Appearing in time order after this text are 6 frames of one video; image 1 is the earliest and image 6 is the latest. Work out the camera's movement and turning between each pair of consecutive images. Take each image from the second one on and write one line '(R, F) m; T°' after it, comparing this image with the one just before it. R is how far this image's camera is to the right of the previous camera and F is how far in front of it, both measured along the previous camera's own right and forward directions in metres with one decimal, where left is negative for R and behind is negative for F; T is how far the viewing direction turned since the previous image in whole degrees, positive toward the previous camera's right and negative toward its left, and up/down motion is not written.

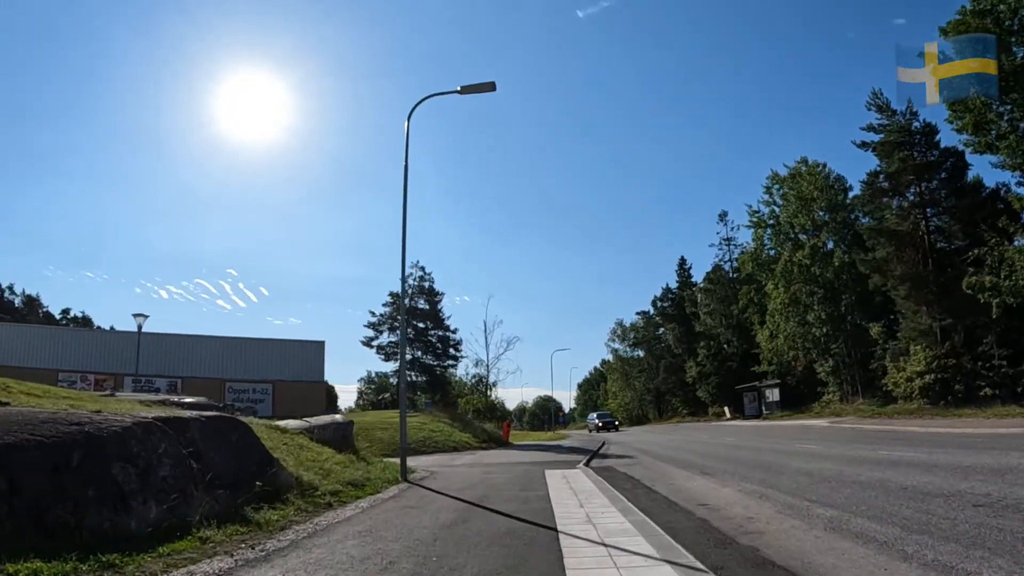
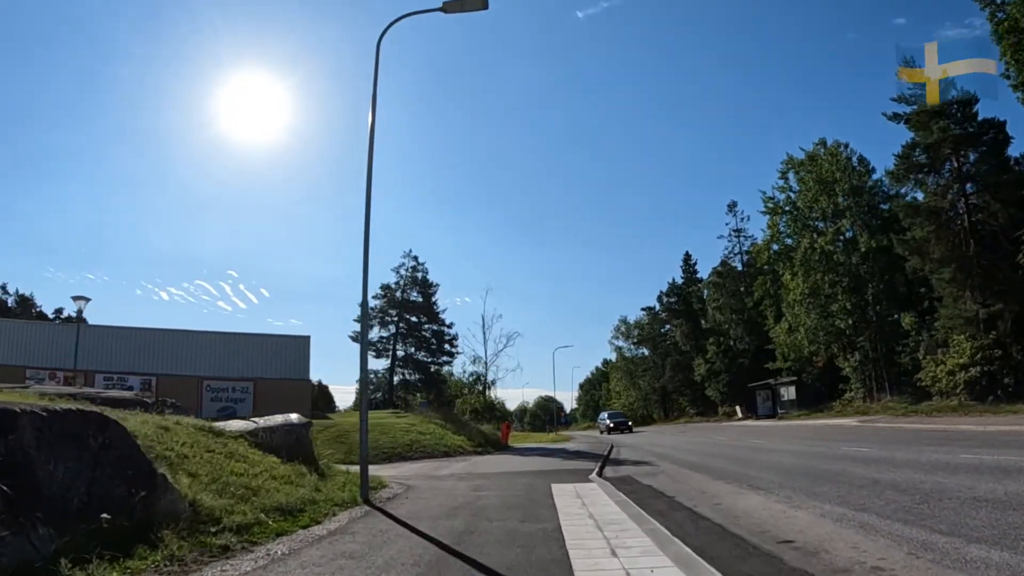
(+0.1, +3.6) m; 0°
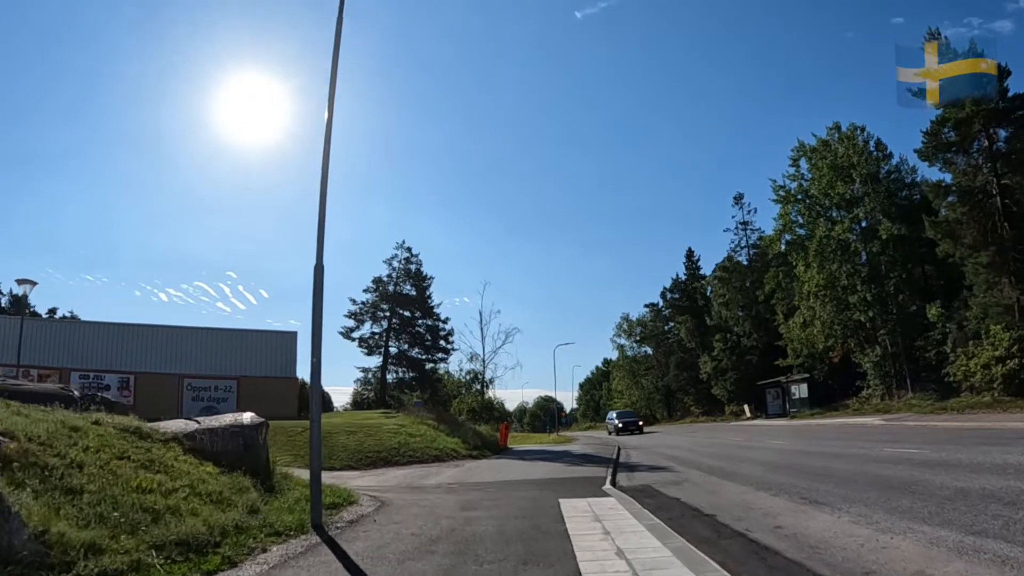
(0.0, +2.6) m; 0°
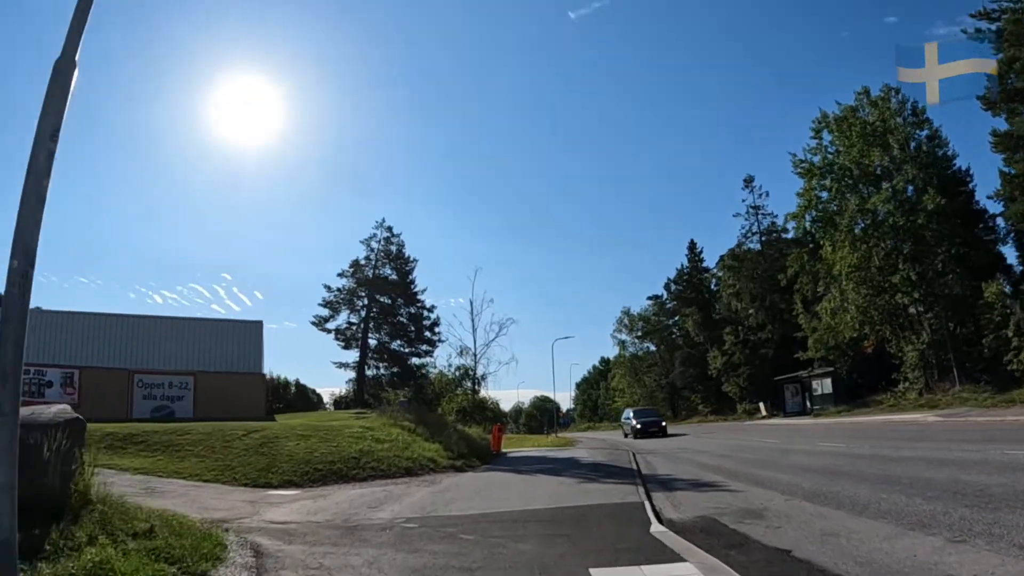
(+0.1, +5.3) m; 0°
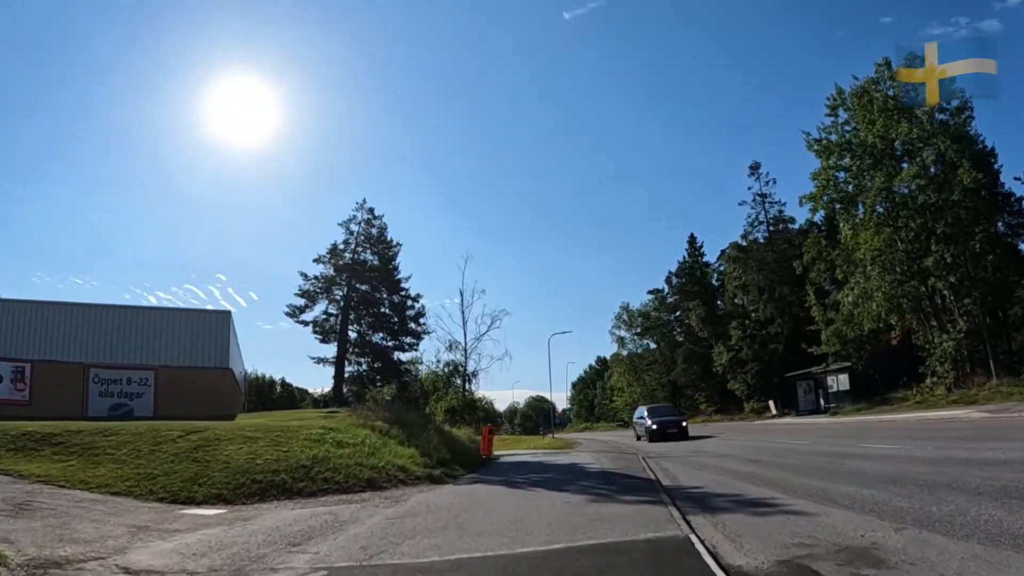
(+0.1, +3.6) m; 0°
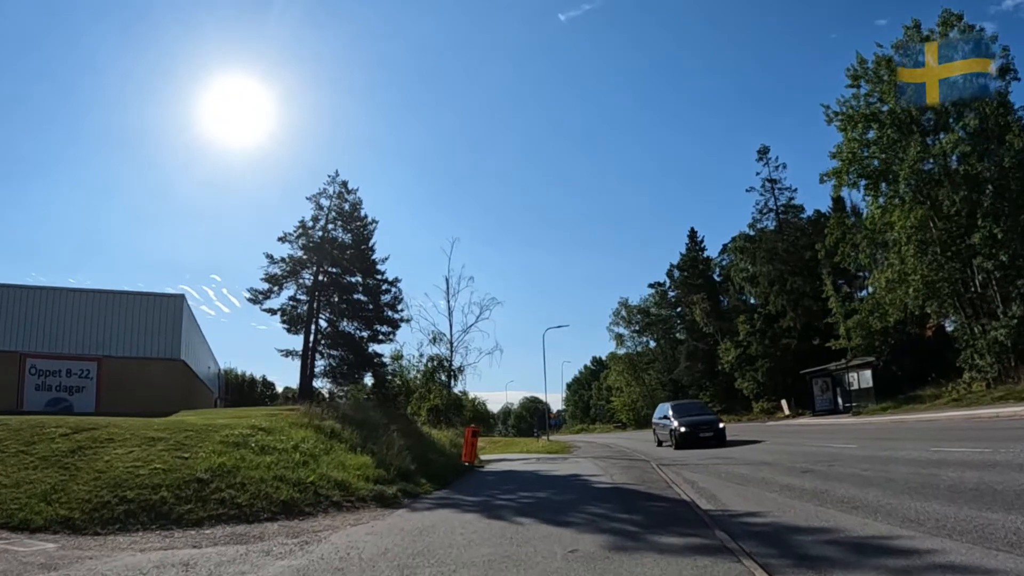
(+0.2, +4.2) m; 0°
